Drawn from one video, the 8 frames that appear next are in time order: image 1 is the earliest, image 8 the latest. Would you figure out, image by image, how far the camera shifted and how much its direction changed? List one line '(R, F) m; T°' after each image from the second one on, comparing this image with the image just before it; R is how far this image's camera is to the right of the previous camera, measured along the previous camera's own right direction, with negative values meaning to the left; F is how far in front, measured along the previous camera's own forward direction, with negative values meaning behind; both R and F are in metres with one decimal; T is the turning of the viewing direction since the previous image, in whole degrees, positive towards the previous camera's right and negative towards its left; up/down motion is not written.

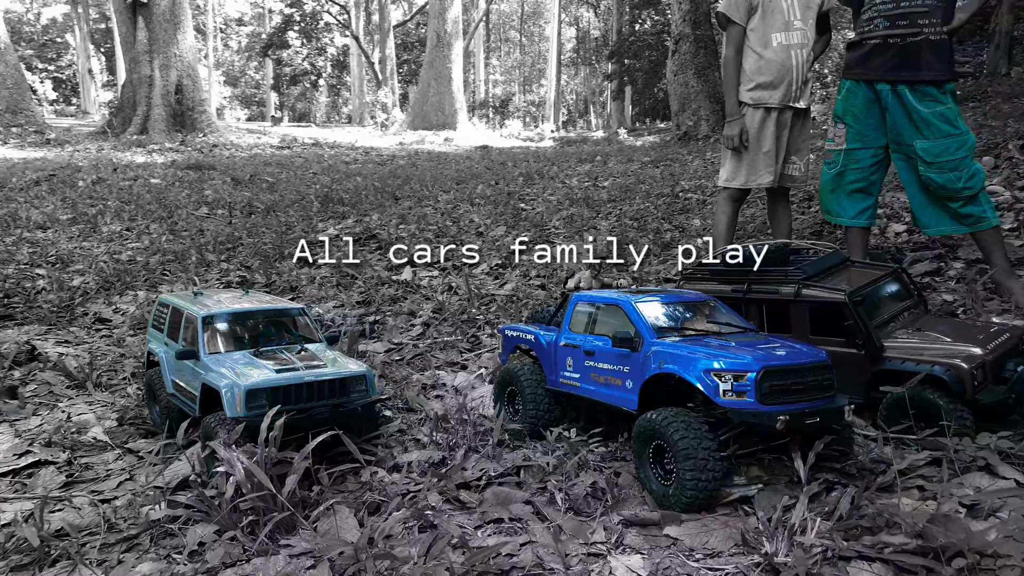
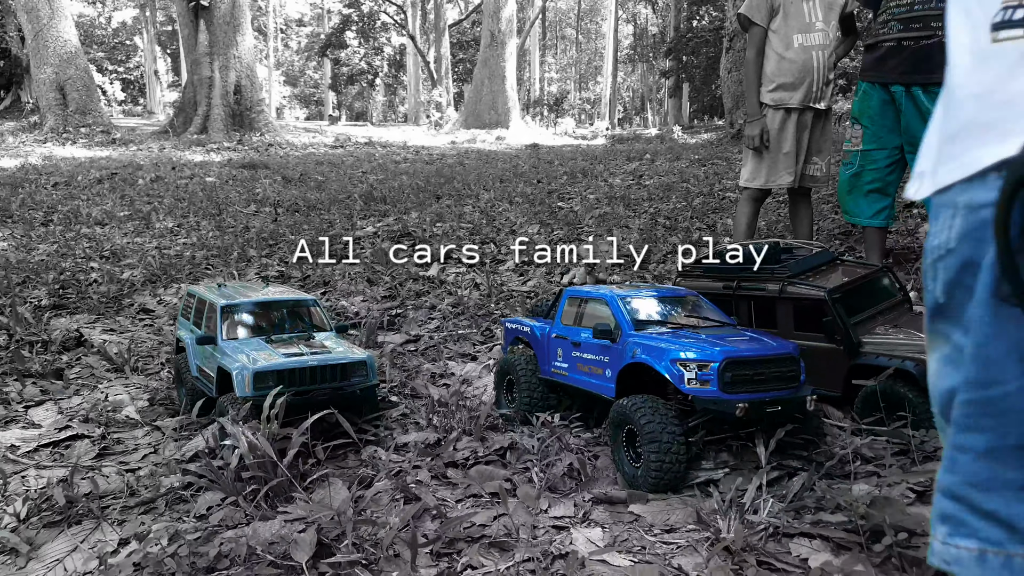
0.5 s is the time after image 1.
(+0.2, -0.2) m; -4°
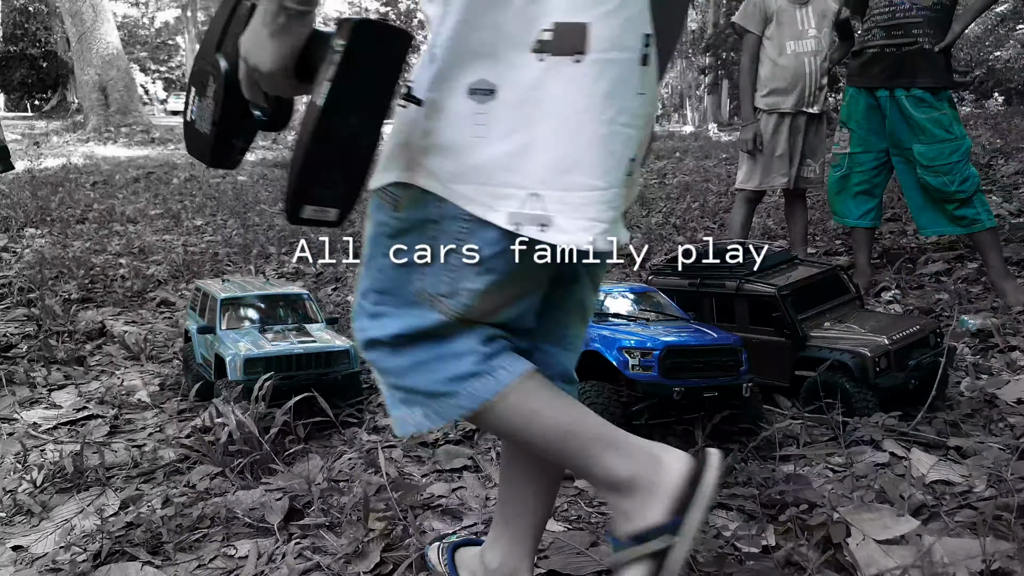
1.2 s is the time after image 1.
(+0.2, -0.2) m; -2°
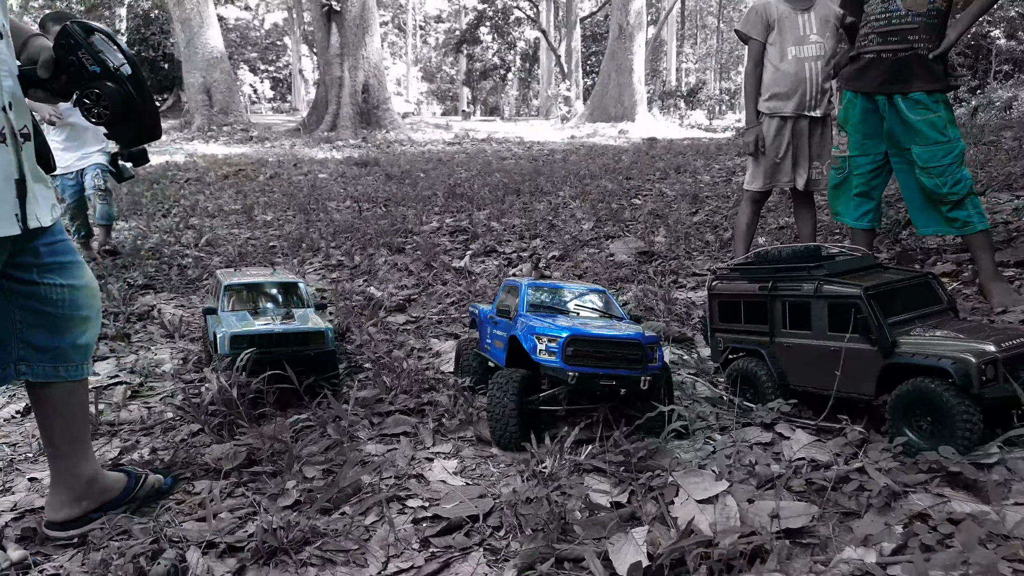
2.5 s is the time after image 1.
(+0.6, -0.4) m; -7°
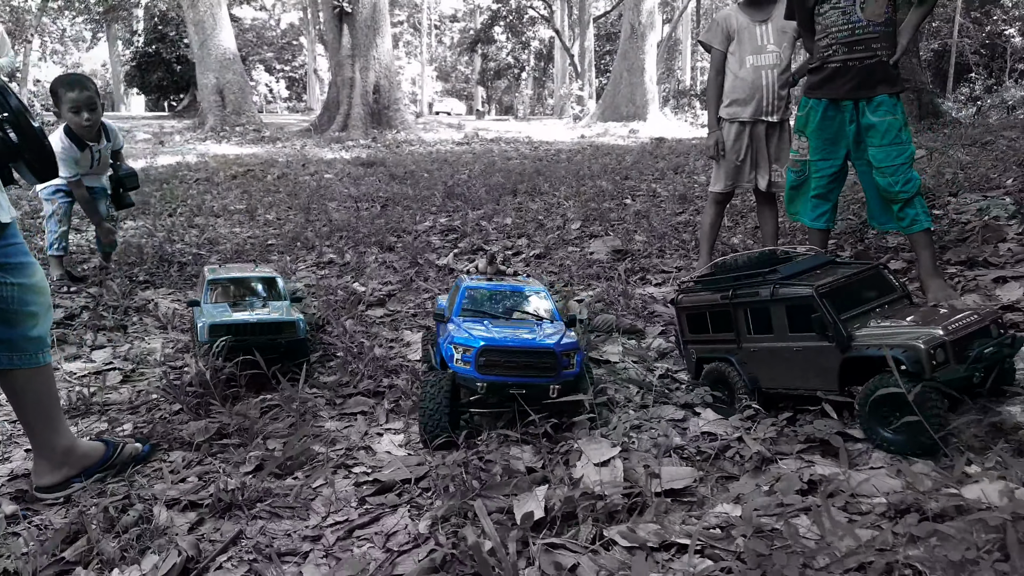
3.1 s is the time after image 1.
(+0.3, -0.3) m; -1°
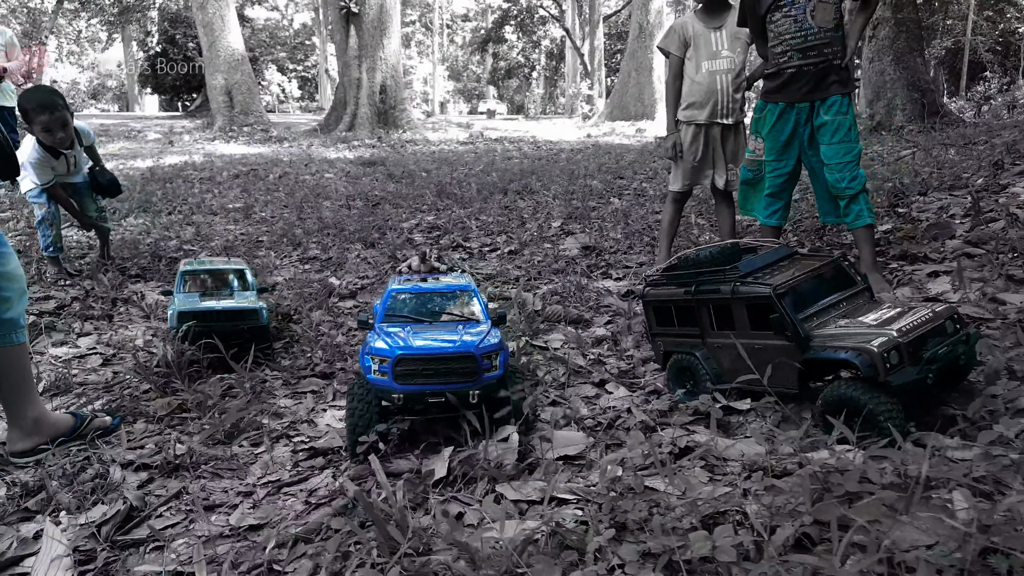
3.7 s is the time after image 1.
(+0.3, -0.3) m; -1°
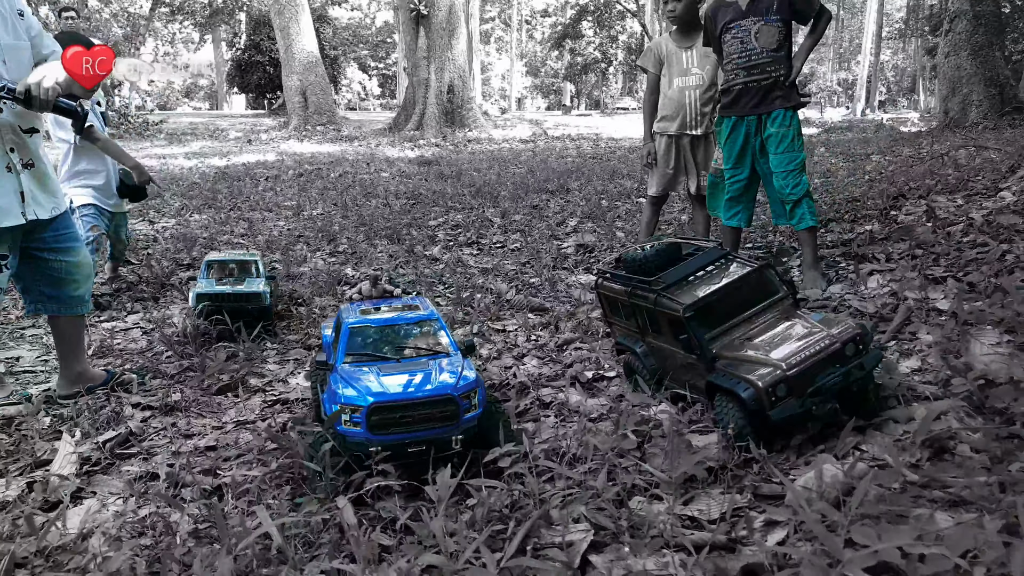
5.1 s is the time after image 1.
(+0.7, -0.8) m; -5°
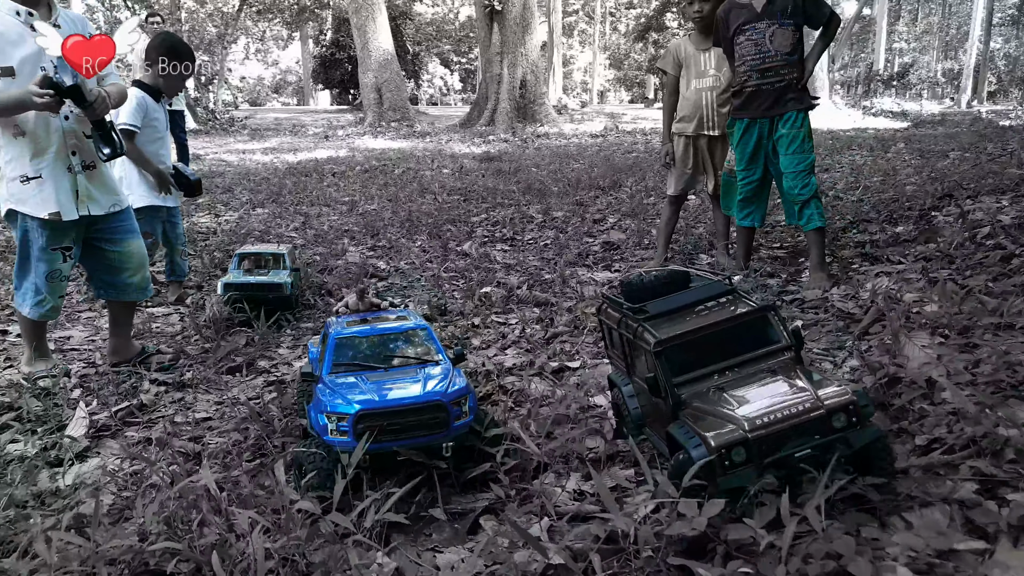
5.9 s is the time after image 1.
(+0.5, -0.3) m; -6°
